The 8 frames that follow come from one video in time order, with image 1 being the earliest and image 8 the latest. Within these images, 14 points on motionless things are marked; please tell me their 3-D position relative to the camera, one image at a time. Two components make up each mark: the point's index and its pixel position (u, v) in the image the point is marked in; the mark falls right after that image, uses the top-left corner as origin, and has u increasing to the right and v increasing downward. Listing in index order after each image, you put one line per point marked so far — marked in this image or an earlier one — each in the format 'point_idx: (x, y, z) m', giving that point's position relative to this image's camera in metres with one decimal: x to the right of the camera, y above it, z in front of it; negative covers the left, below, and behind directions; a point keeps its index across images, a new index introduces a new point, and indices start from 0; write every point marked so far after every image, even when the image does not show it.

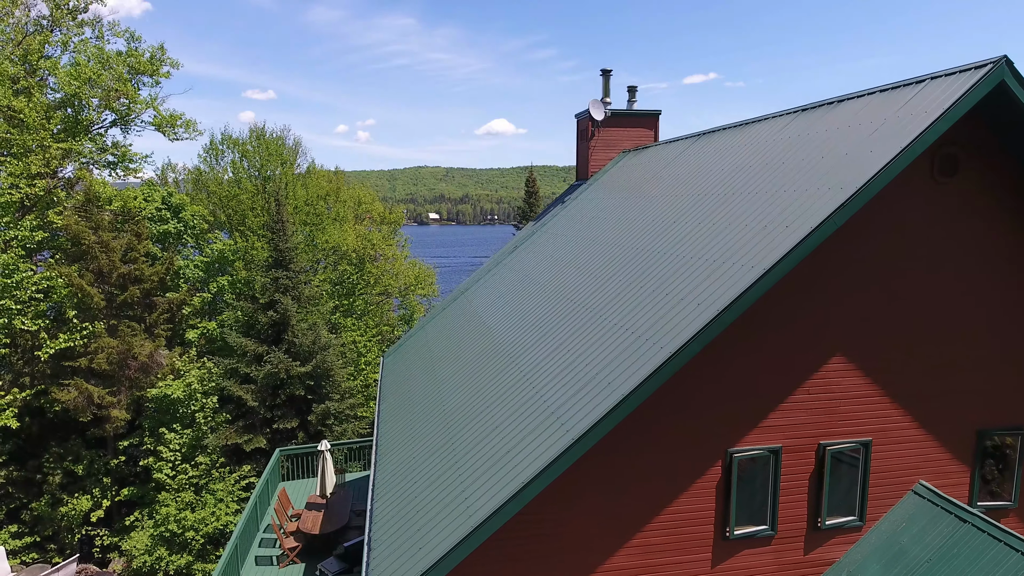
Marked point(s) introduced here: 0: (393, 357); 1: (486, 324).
0: (-2.6, -1.5, +14.3) m
1: (-0.5, -0.6, +11.7) m
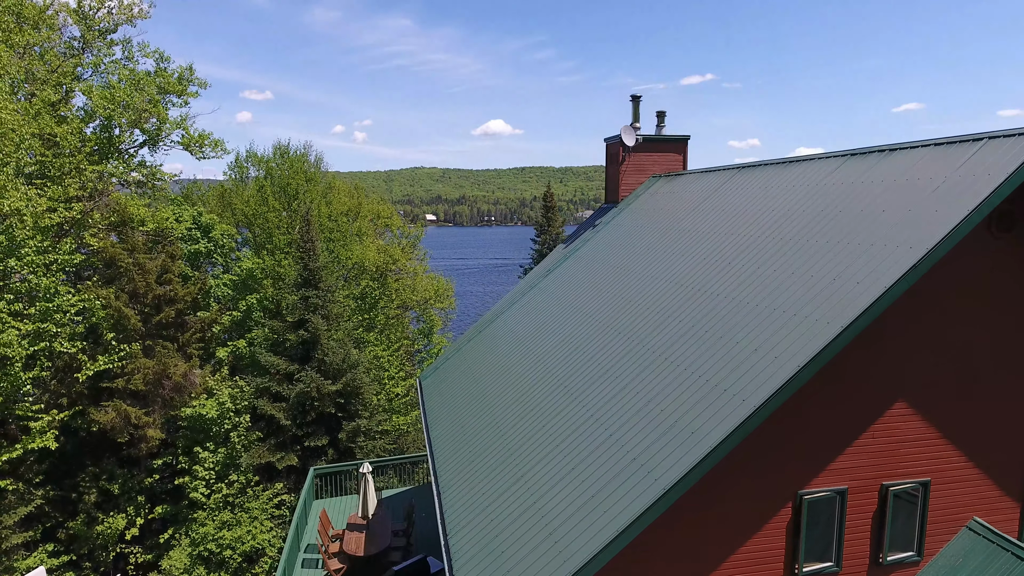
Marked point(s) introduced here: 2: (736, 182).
0: (-1.8, -2.1, +14.5) m
1: (+0.4, -1.2, +11.9) m
2: (+4.1, +1.9, +11.9) m
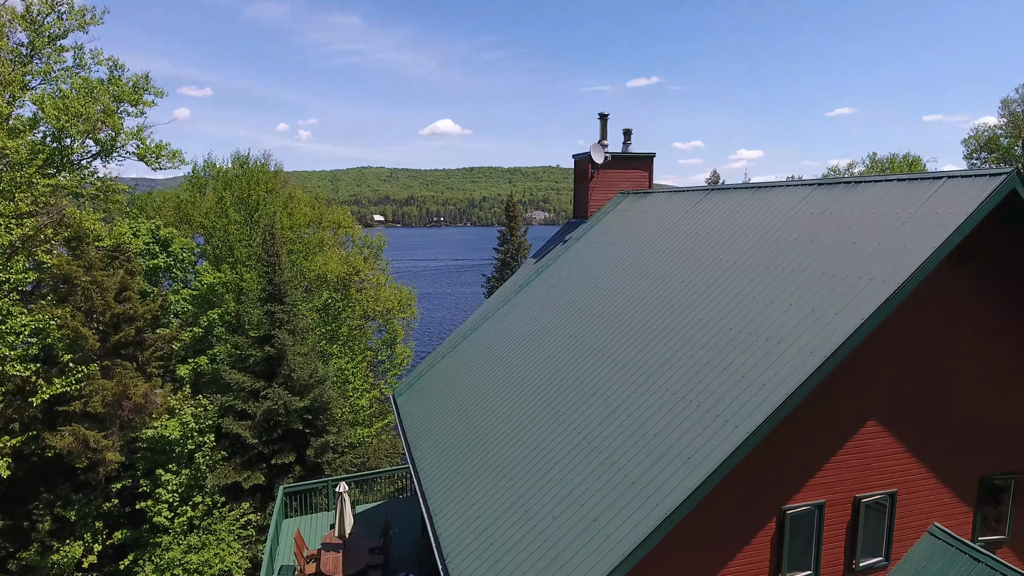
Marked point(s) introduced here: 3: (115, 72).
0: (-2.4, -2.5, +14.6) m
1: (0.0, -1.5, +12.2) m
2: (+3.7, +1.6, +12.4) m
3: (-12.1, +6.6, +19.6) m
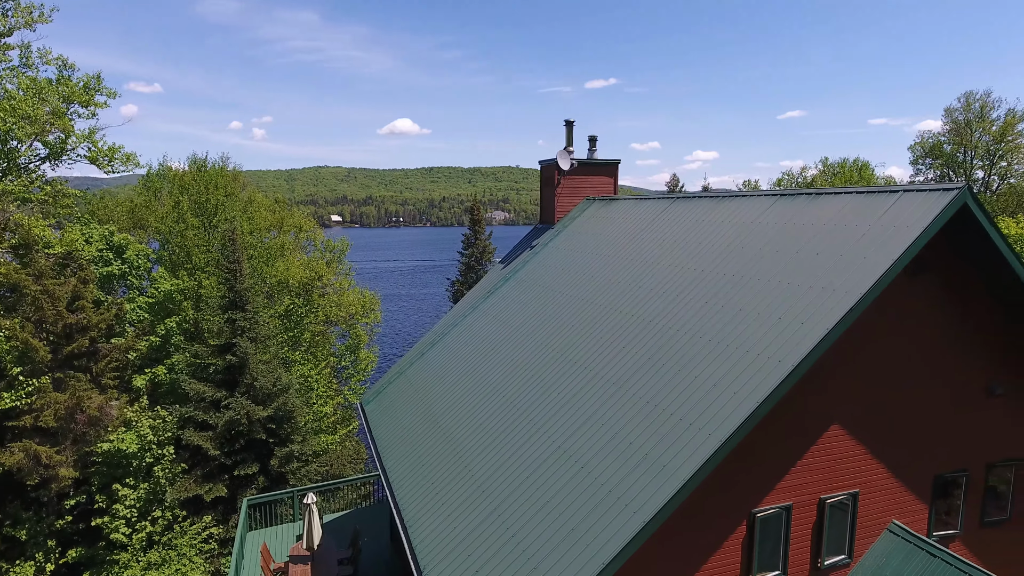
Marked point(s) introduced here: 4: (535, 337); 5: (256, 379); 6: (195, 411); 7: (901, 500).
0: (-3.0, -2.7, +14.5) m
1: (-0.5, -1.7, +12.2) m
2: (+3.1, +1.5, +12.7) m
3: (-13.1, +6.3, +18.9) m
4: (+0.4, -0.9, +12.3) m
5: (-7.3, -2.6, +18.3) m
6: (-8.7, -3.4, +17.7) m
7: (+5.3, -2.9, +8.8) m
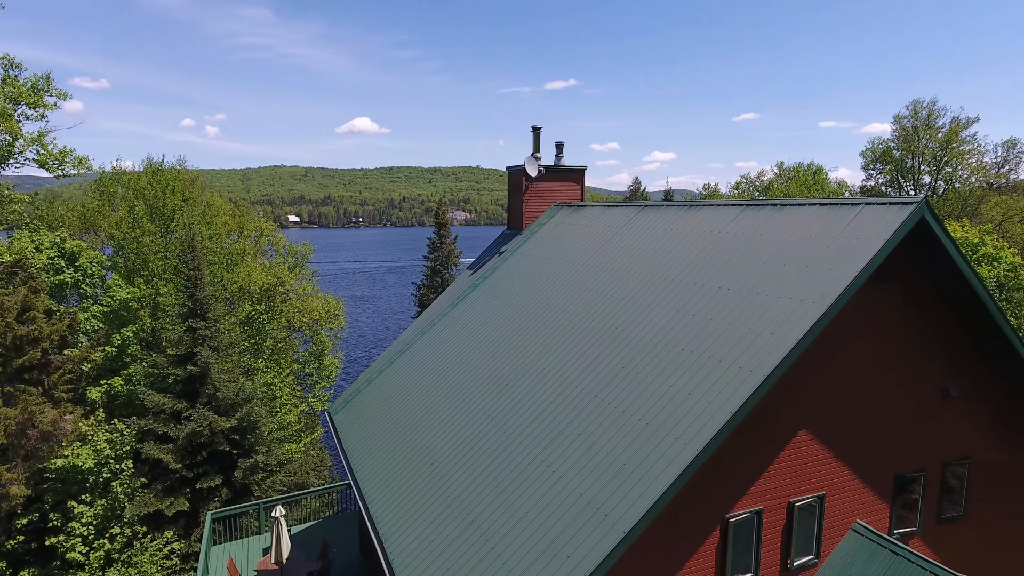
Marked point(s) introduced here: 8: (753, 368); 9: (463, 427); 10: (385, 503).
0: (-3.7, -2.8, +14.3) m
1: (-1.1, -1.8, +12.2) m
2: (+2.5, +1.3, +12.9) m
3: (-14.1, +6.1, +18.1) m
4: (-0.1, -1.1, +12.3) m
5: (-8.2, -2.8, +17.9) m
6: (-9.6, -3.6, +17.2) m
7: (+5.0, -3.0, +9.1) m
8: (+2.8, -0.9, +7.4) m
9: (-0.8, -2.3, +10.6) m
10: (-2.0, -3.4, +10.2) m
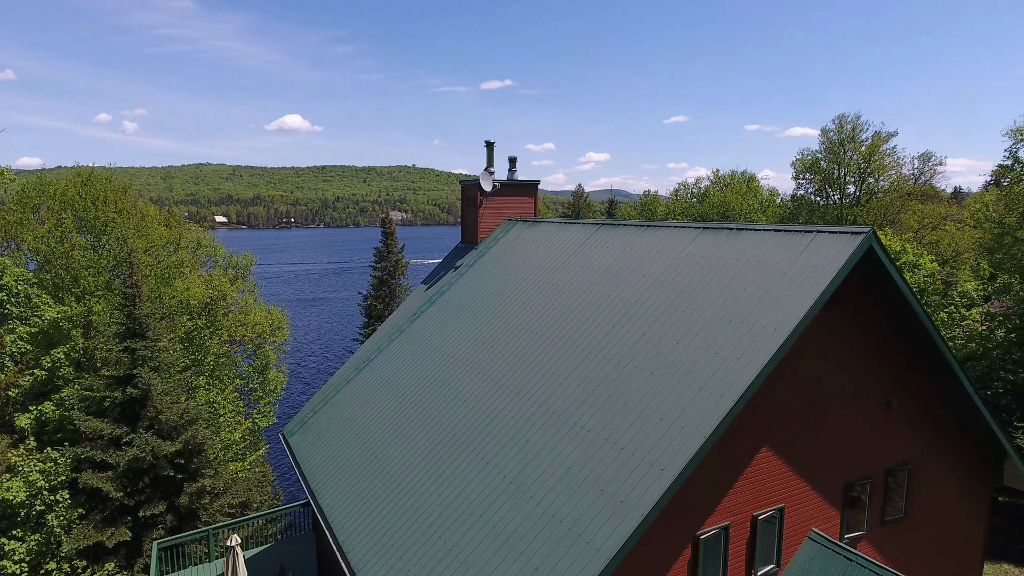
0: (-4.5, -3.3, +14.0) m
1: (-1.7, -2.2, +12.1) m
2: (+1.7, +1.0, +13.1) m
3: (-15.4, +5.5, +16.7) m
4: (-0.8, -1.5, +12.4) m
5: (-9.4, -3.3, +17.1) m
6: (-10.6, -4.1, +16.3) m
7: (+4.6, -3.3, +9.7) m
8: (+2.5, -1.3, +7.8) m
9: (-1.3, -2.7, +10.6) m
10: (-2.4, -3.8, +10.0) m
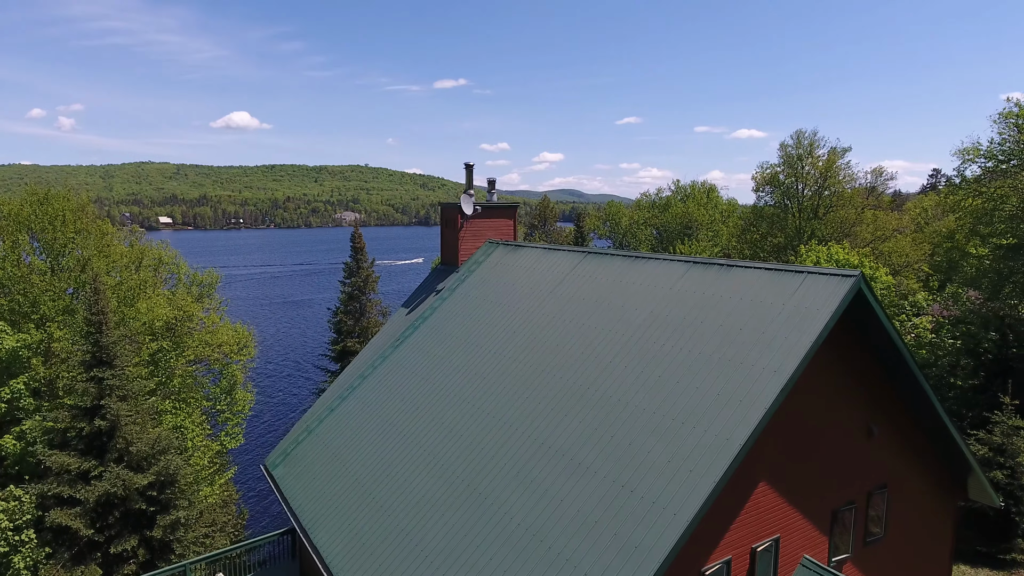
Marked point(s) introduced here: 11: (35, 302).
0: (-4.8, -3.9, +13.7) m
1: (-1.9, -2.9, +12.1) m
2: (+1.5, +0.4, +13.3) m
3: (-15.9, +4.8, +15.7) m
4: (-1.0, -2.1, +12.4) m
5: (-9.8, -4.0, +16.5) m
6: (-11.0, -4.8, +15.6) m
7: (+4.6, -3.9, +10.1) m
8: (+2.7, -1.8, +8.0) m
9: (-1.3, -3.3, +10.6) m
10: (-2.4, -4.4, +9.9) m
11: (-14.0, -0.3, +18.8) m
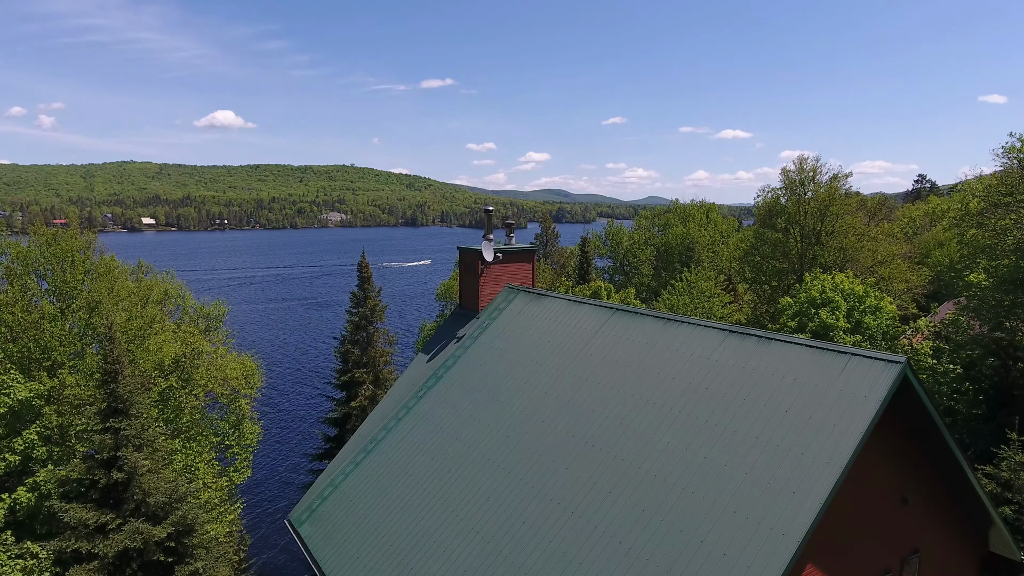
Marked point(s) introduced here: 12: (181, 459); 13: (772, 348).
0: (-4.2, -5.1, +13.7) m
1: (-1.2, -4.1, +12.0) m
2: (+2.1, -0.8, +13.4) m
3: (-15.3, +3.5, +15.4) m
4: (-0.3, -3.3, +12.4) m
5: (-9.3, -5.2, +16.4) m
6: (-10.4, -6.1, +15.4) m
7: (+5.3, -5.1, +10.2) m
8: (+3.4, -3.1, +8.1) m
9: (-0.7, -4.5, +10.6) m
10: (-1.7, -5.6, +9.9) m
11: (-13.5, -1.6, +18.6) m
12: (-10.2, -5.4, +19.9) m
13: (+4.3, -1.0, +10.6) m
